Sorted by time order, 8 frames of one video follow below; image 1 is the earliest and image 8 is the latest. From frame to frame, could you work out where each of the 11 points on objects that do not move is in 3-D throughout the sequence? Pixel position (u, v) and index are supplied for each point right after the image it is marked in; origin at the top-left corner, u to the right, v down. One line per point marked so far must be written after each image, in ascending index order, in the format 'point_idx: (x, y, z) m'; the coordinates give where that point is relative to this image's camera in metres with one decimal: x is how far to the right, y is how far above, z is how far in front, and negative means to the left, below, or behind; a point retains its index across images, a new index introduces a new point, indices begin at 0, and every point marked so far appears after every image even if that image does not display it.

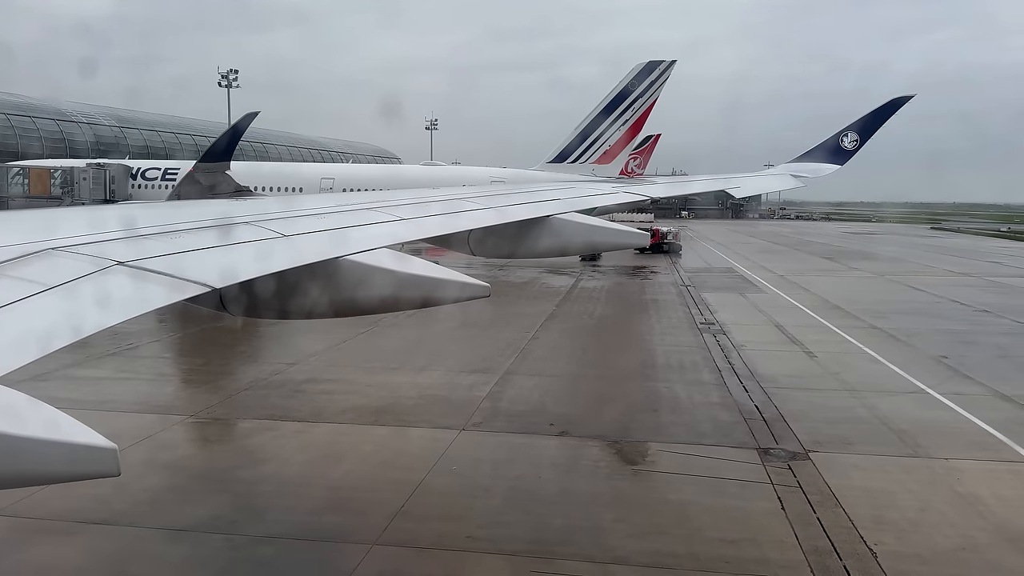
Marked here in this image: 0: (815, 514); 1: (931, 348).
0: (+2.8, -2.1, +6.3) m
1: (+7.7, -1.1, +12.8) m
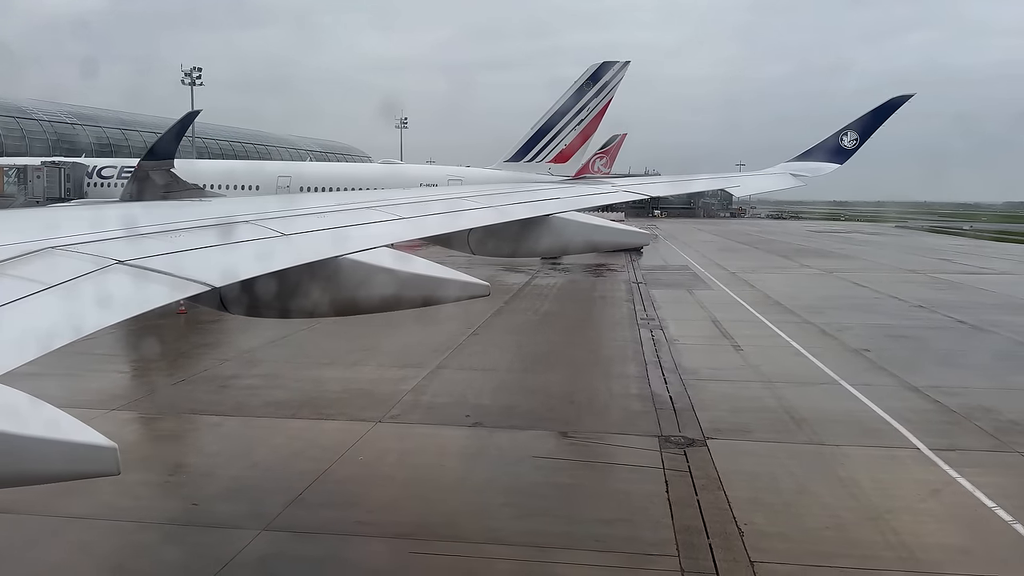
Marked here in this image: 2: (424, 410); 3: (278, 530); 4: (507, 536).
0: (+1.8, -2.0, +6.6) m
1: (+6.5, -1.0, +13.2) m
2: (-1.2, -1.6, +9.0) m
3: (-2.0, -2.1, +6.0) m
4: (0.0, -2.1, +5.9) m
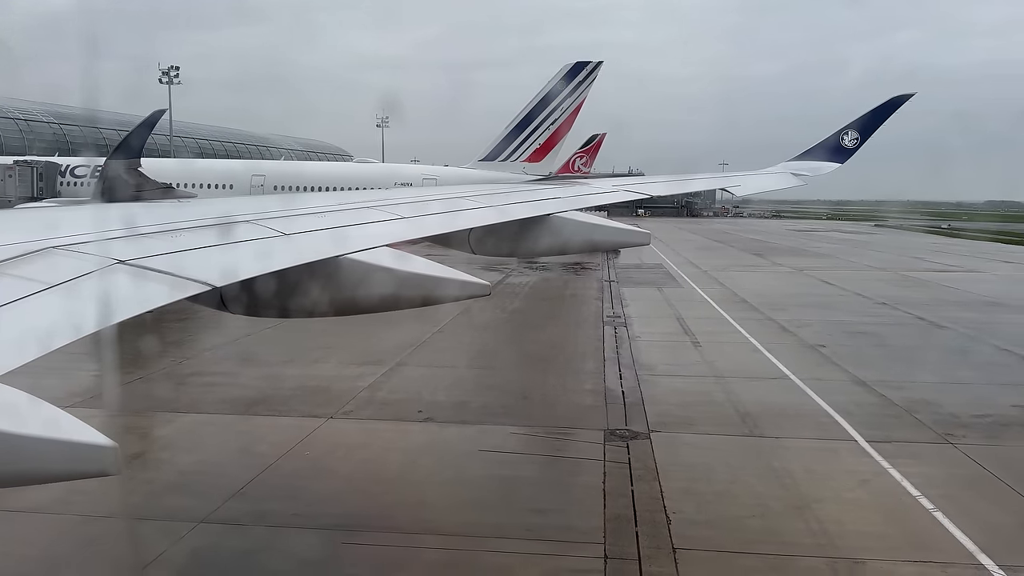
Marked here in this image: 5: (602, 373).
0: (+1.2, -2.0, +6.8) m
1: (+5.8, -1.0, +13.4) m
2: (-1.8, -1.5, +9.1) m
3: (-2.6, -2.1, +6.1) m
4: (-0.6, -2.1, +6.0) m
5: (+1.4, -1.4, +11.1) m
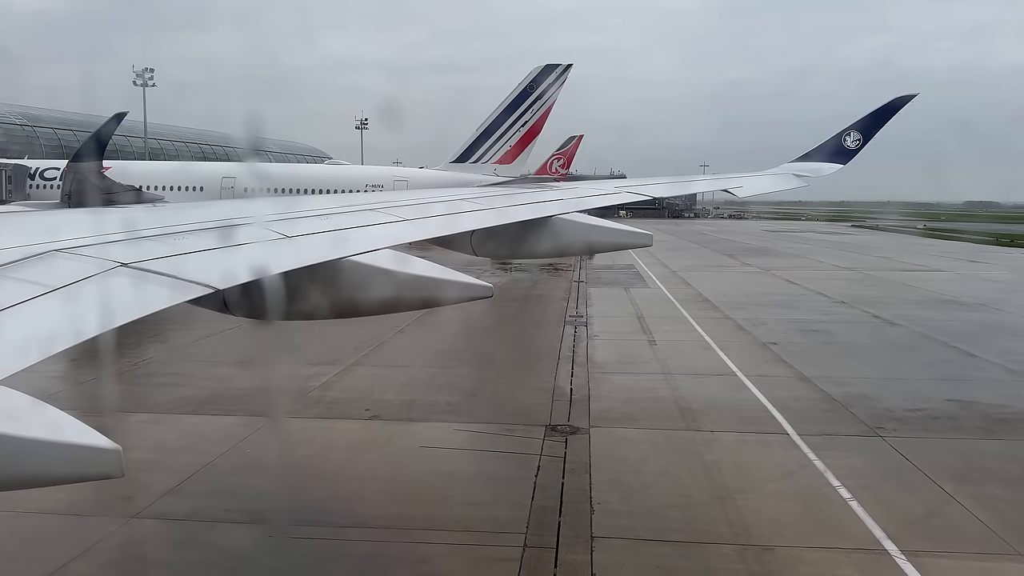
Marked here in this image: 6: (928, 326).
0: (+0.5, -1.9, +7.0) m
1: (+5.0, -1.0, +13.7) m
2: (-2.5, -1.6, +9.2) m
3: (-3.3, -2.1, +6.2) m
4: (-1.3, -2.0, +6.2) m
5: (+0.7, -1.4, +11.3) m
6: (+8.9, -0.8, +14.9) m
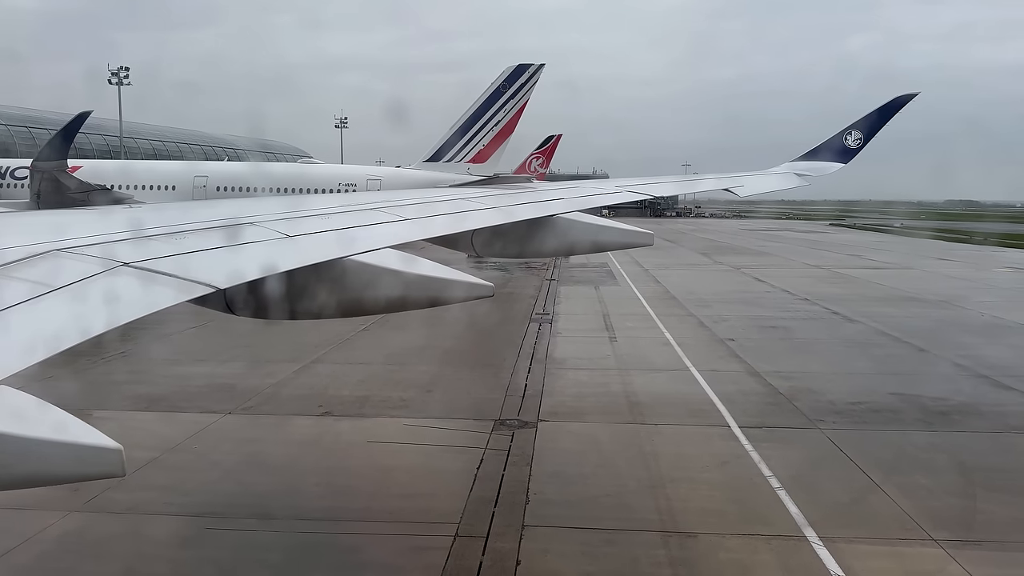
0: (-0.1, -1.9, +7.1) m
1: (+4.3, -0.9, +13.9) m
2: (-3.2, -1.5, +9.4) m
3: (-3.9, -2.0, +6.3) m
4: (-1.9, -2.0, +6.3) m
5: (0.0, -1.3, +11.5) m
6: (+8.2, -0.7, +15.2) m
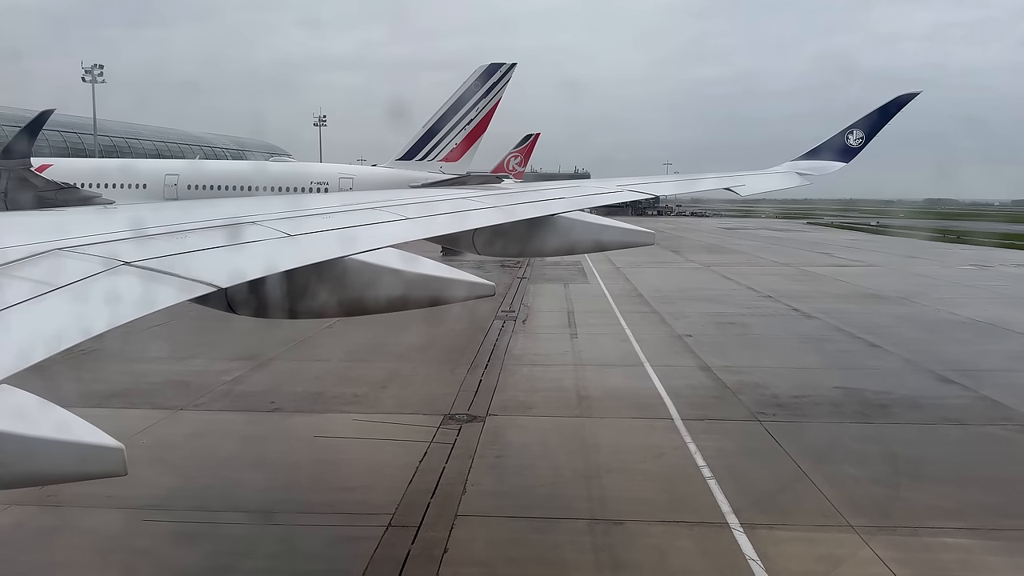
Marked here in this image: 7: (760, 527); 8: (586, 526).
0: (-0.7, -1.9, +7.3) m
1: (+3.5, -0.8, +14.2) m
2: (-3.8, -1.5, +9.4) m
3: (-4.5, -2.0, +6.4) m
4: (-2.5, -2.0, +6.4) m
5: (-0.7, -1.3, +11.6) m
6: (+7.4, -0.7, +15.5) m
7: (+2.2, -2.1, +6.0) m
8: (+0.6, -2.1, +6.0) m
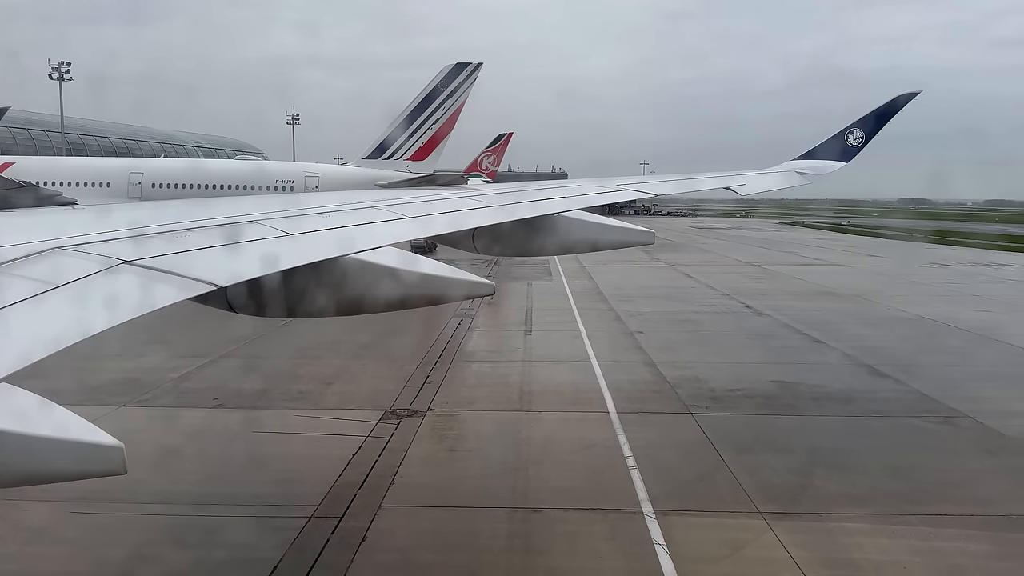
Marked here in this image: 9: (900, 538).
0: (-1.5, -1.8, +7.5) m
1: (+2.6, -0.8, +14.4) m
2: (-4.6, -1.5, +9.5) m
3: (-5.2, -2.0, +6.4) m
4: (-3.2, -2.0, +6.5) m
5: (-1.6, -1.2, +11.8) m
6: (+6.4, -0.6, +15.9) m
7: (+1.5, -2.0, +6.3) m
8: (-0.1, -2.0, +6.2) m
9: (+3.4, -2.2, +6.0) m
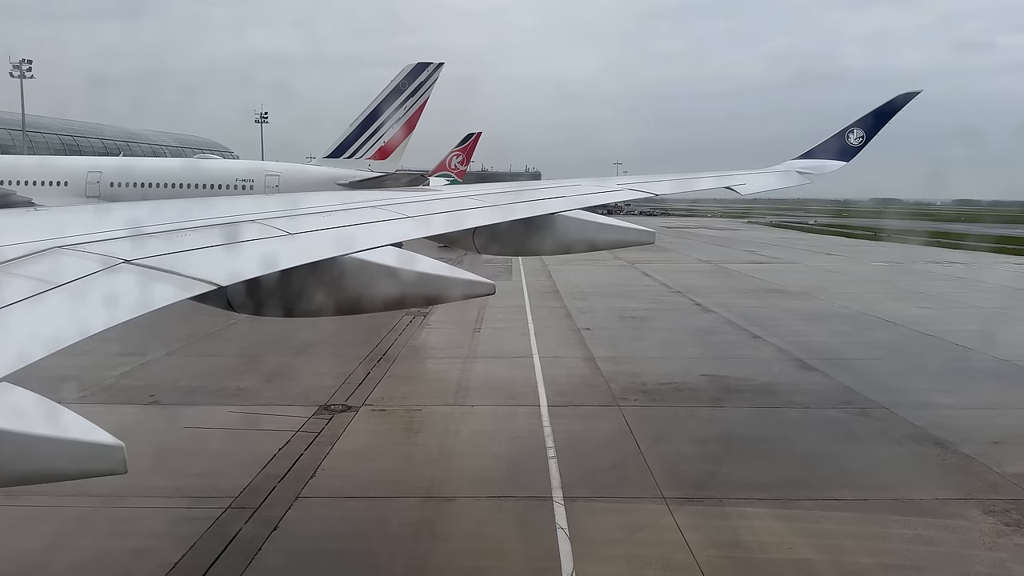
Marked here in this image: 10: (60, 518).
0: (-2.3, -1.8, +7.6) m
1: (+1.6, -0.7, +14.7) m
2: (-5.5, -1.4, +9.6) m
3: (-6.0, -2.0, +6.5) m
4: (-4.0, -1.9, +6.7) m
5: (-2.6, -1.2, +12.0) m
6: (+5.3, -0.6, +16.3) m
7: (+0.6, -2.0, +6.5) m
8: (-0.9, -2.0, +6.4) m
9: (+2.6, -2.1, +6.3) m
10: (-4.0, -2.0, +6.1) m
